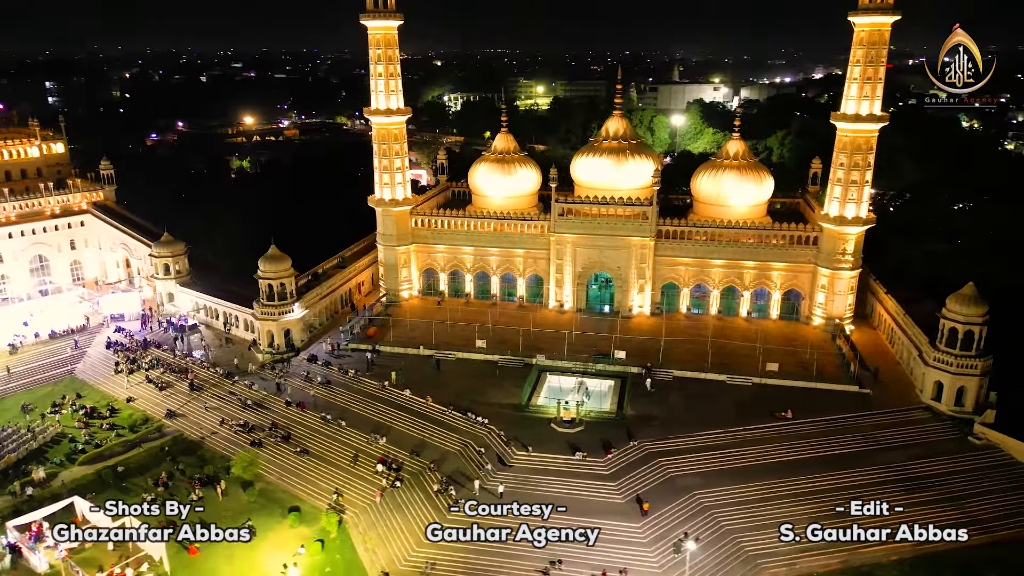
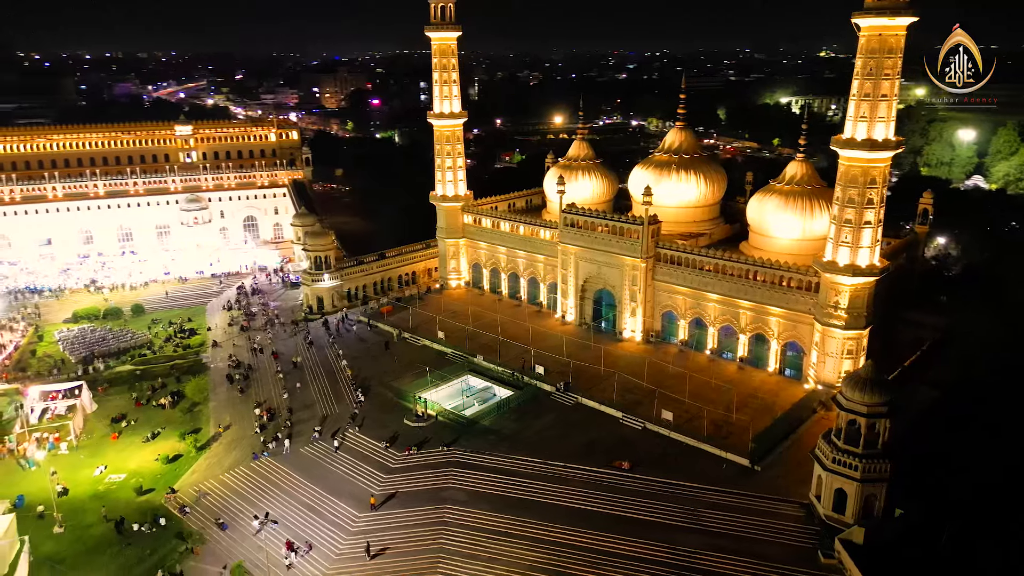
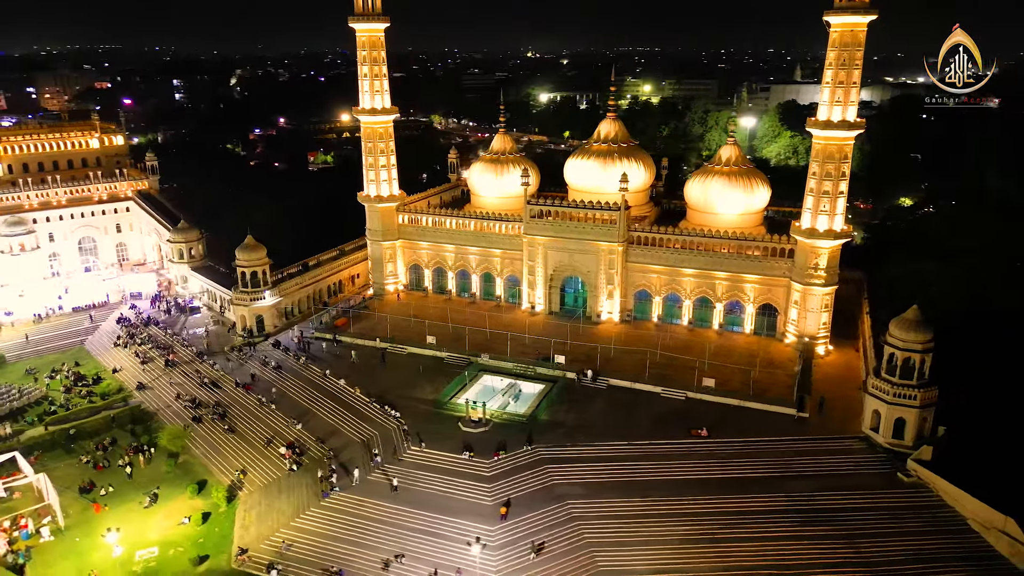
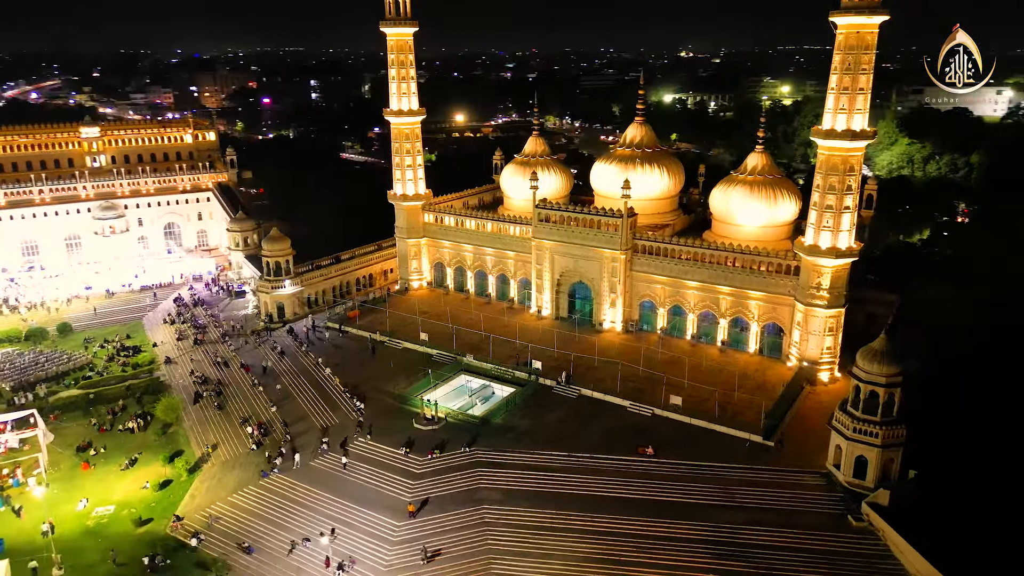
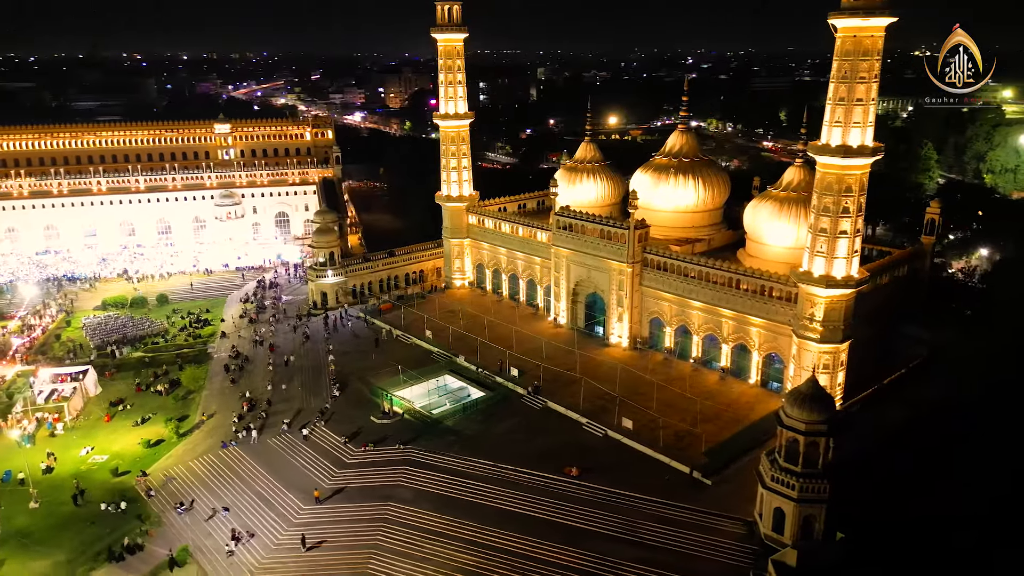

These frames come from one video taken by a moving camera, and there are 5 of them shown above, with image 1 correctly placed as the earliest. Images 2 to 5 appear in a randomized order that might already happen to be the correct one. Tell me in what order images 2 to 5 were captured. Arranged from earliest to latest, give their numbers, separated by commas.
3, 4, 2, 5
